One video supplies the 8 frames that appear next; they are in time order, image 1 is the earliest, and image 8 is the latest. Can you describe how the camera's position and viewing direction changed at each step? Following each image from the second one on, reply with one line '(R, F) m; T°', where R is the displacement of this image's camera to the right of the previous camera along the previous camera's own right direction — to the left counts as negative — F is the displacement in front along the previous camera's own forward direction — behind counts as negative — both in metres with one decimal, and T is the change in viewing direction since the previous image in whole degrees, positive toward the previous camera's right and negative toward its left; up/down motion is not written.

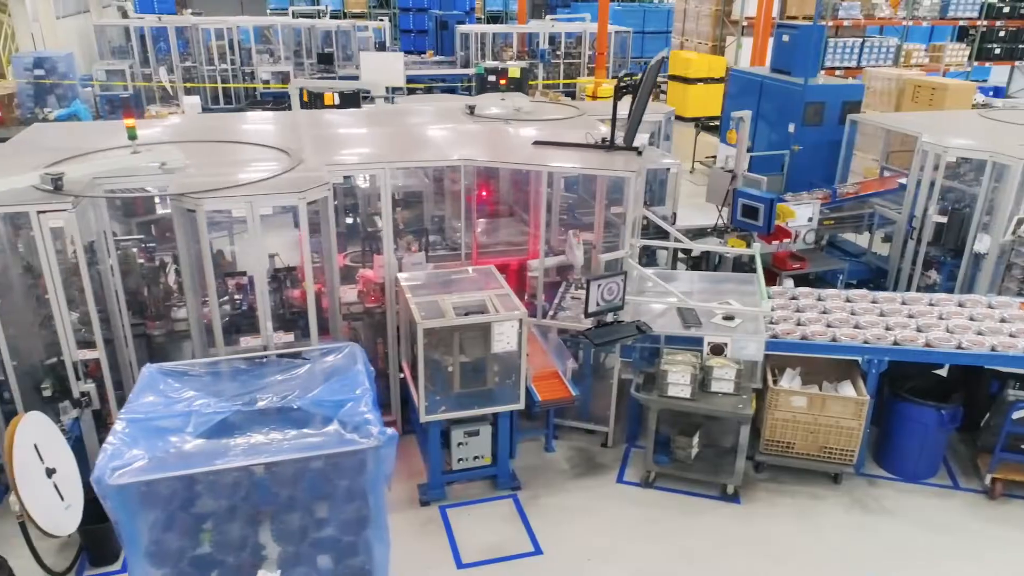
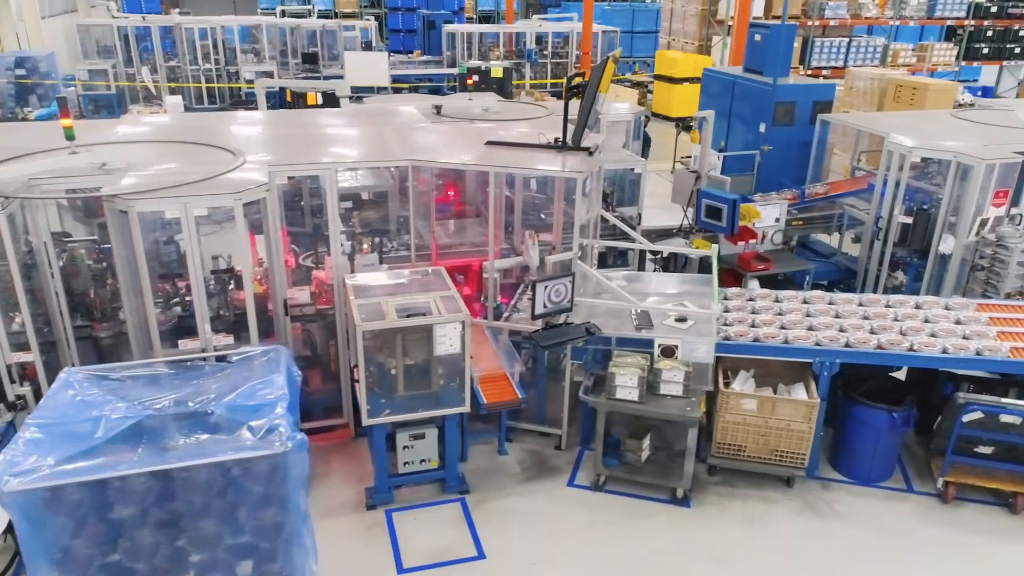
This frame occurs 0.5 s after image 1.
(+0.4, 0.0) m; 0°
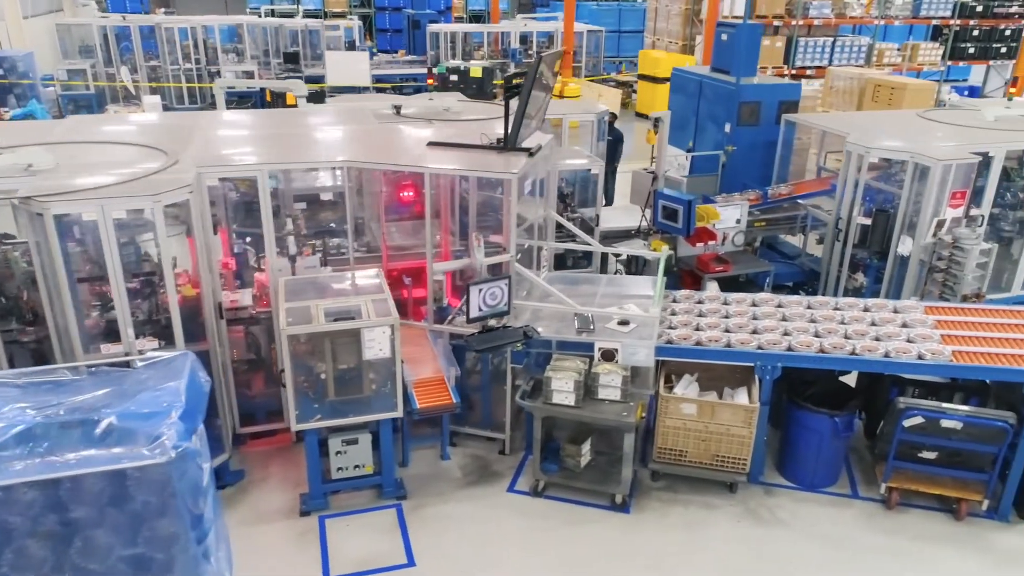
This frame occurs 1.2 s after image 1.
(+0.4, +0.1) m; 0°
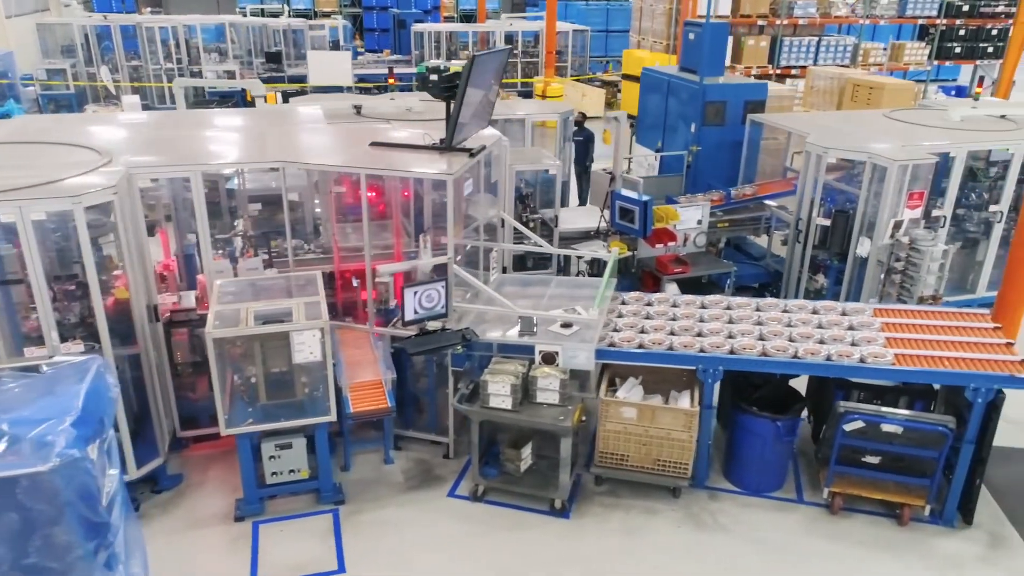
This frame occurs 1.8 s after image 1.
(+0.4, +0.1) m; 0°
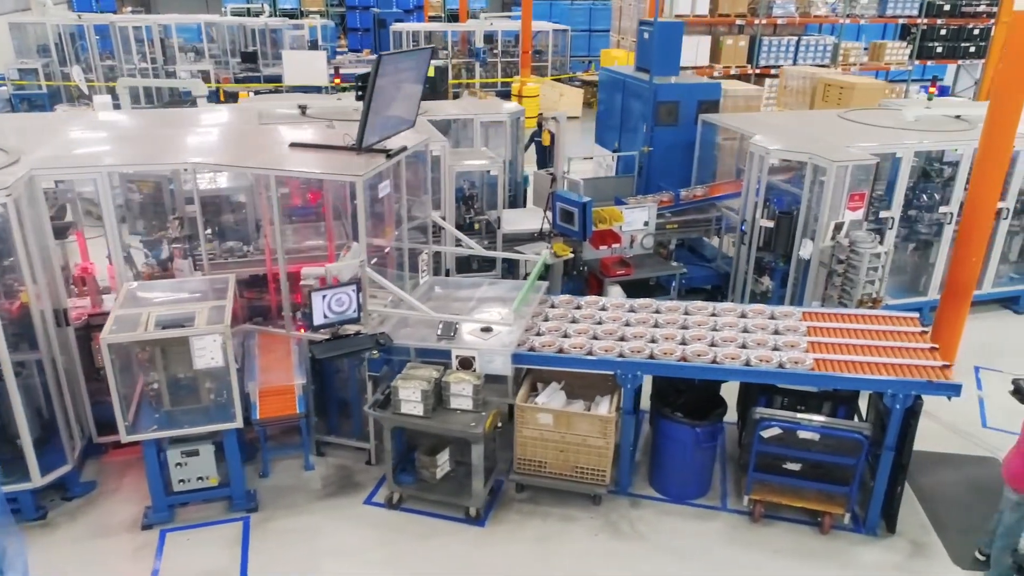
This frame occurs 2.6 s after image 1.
(+0.6, +0.1) m; 0°
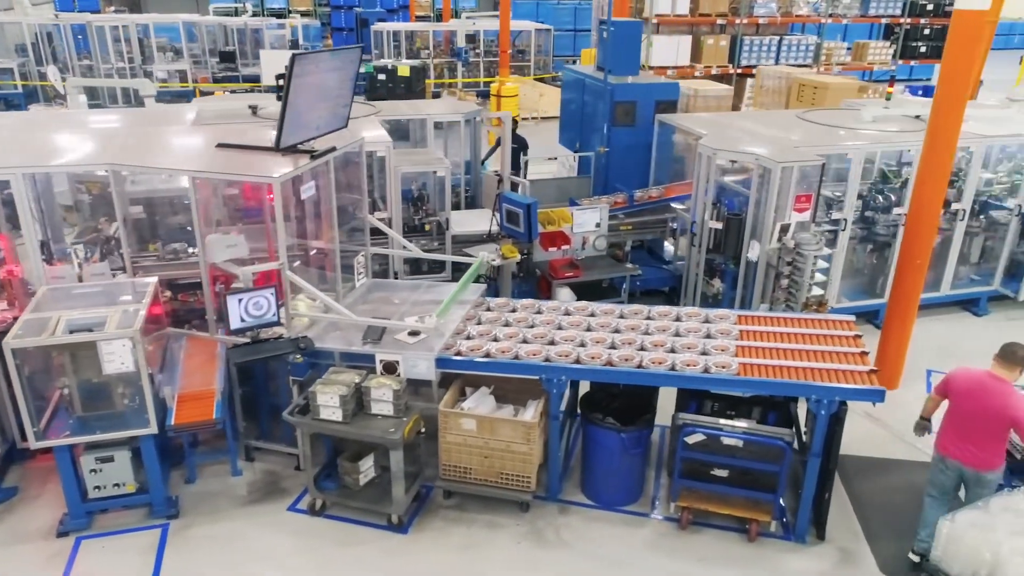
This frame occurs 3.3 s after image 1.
(+0.5, +0.1) m; 0°
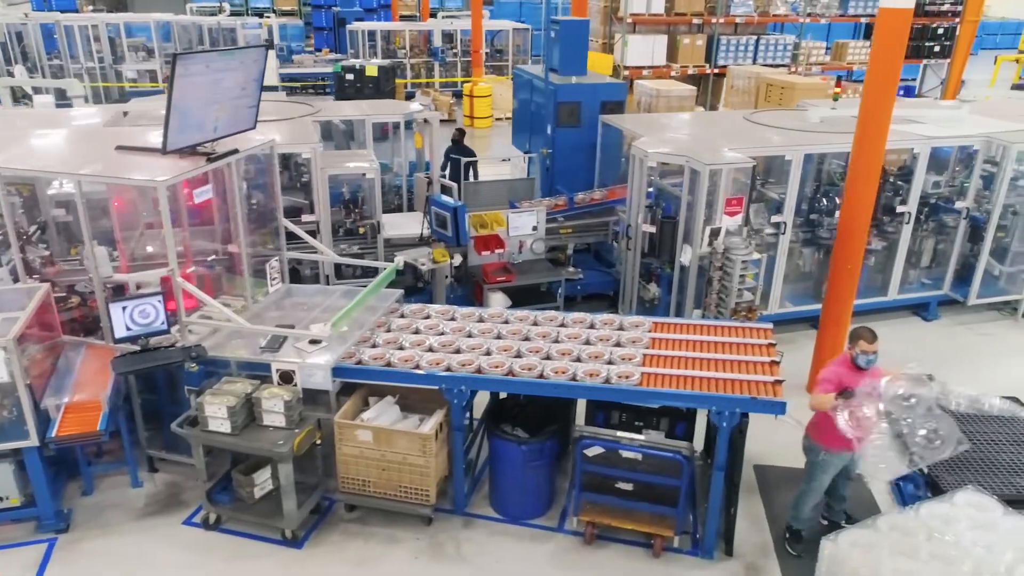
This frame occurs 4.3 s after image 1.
(+0.7, +0.1) m; 0°
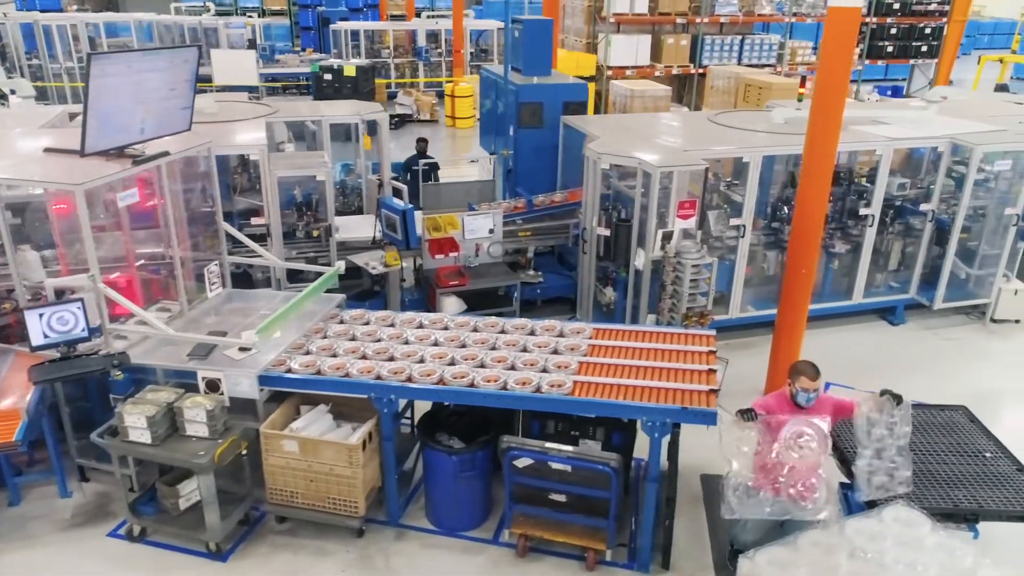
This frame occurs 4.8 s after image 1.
(+0.4, +0.1) m; 0°
